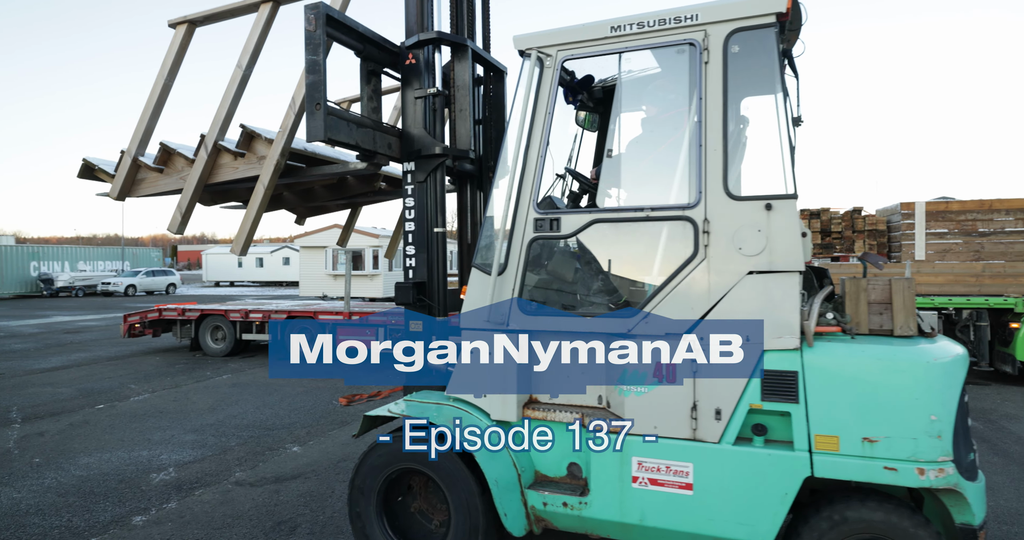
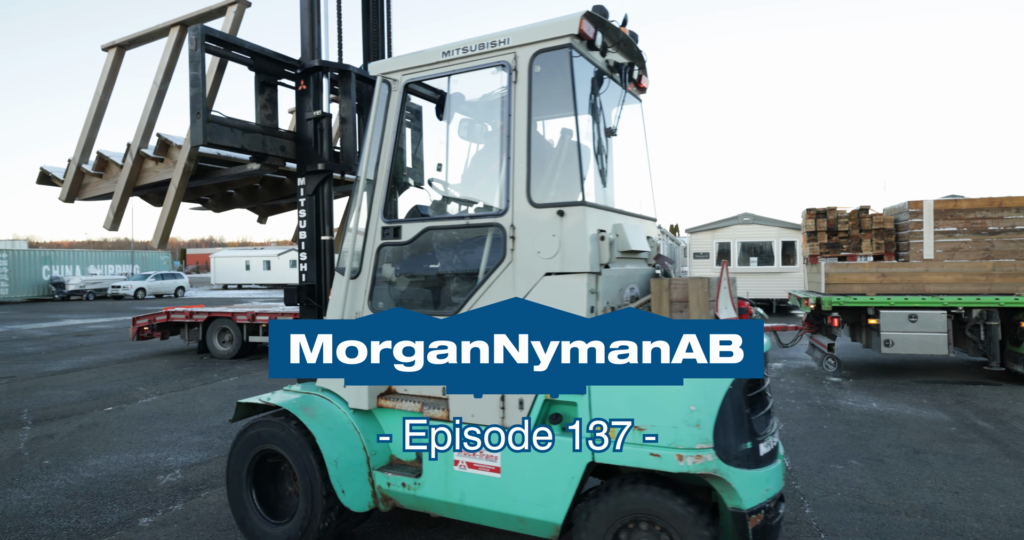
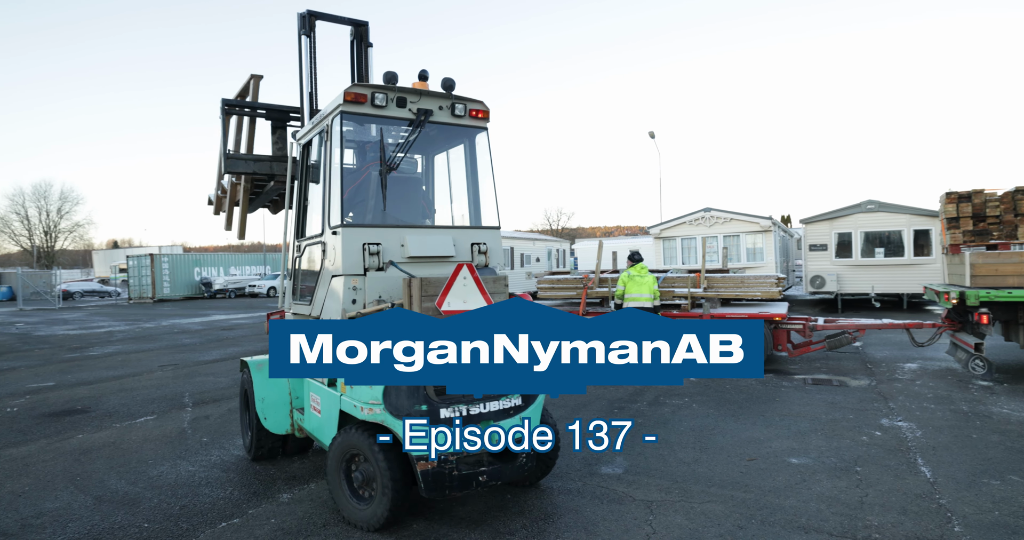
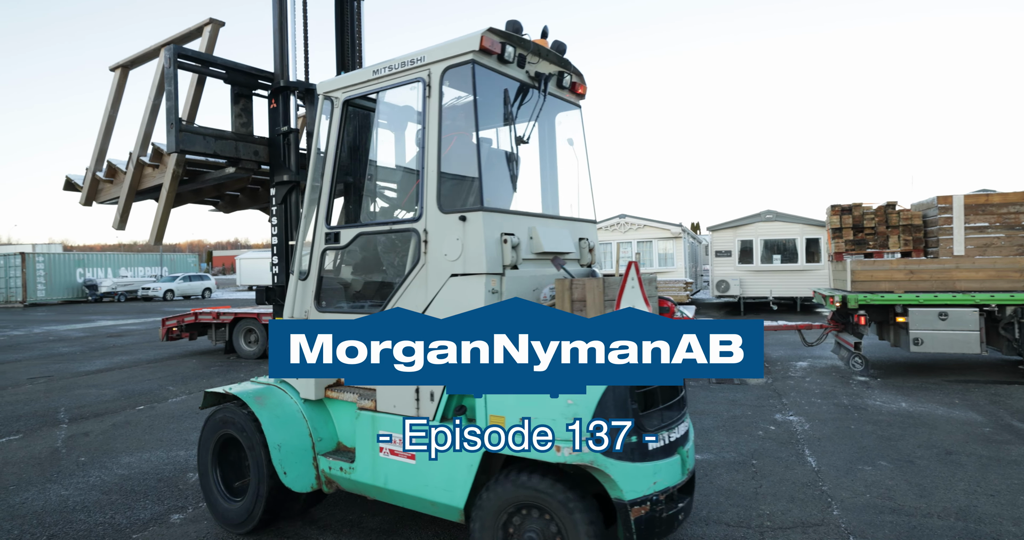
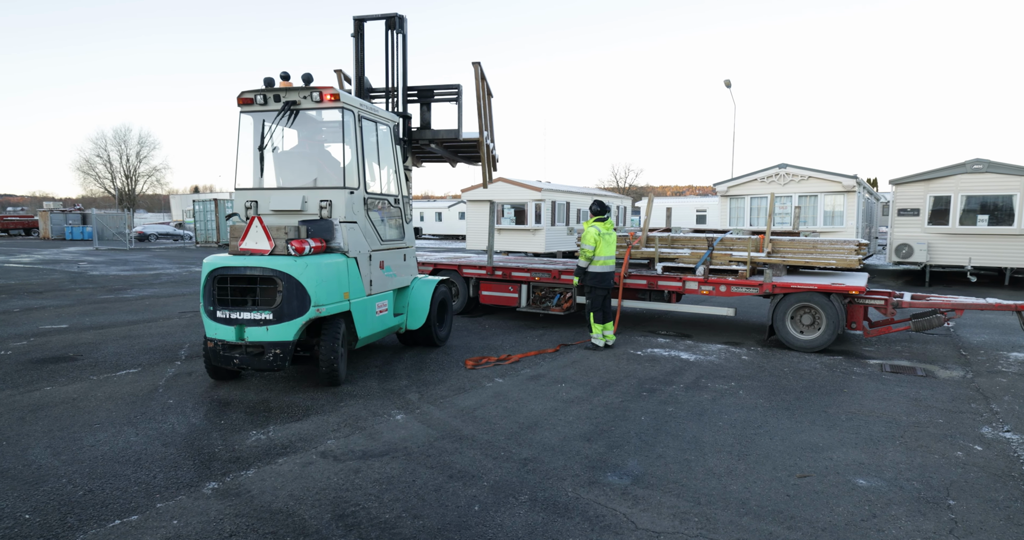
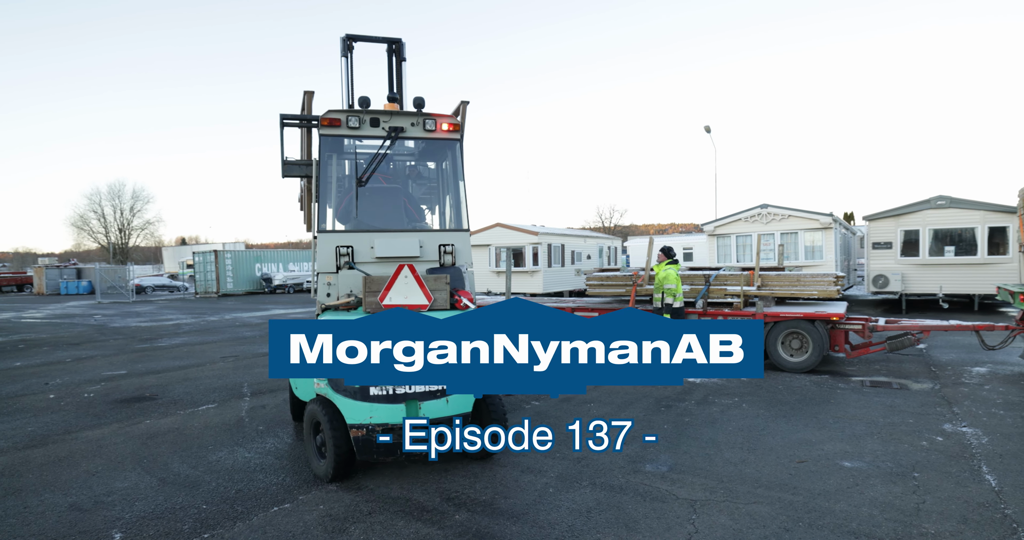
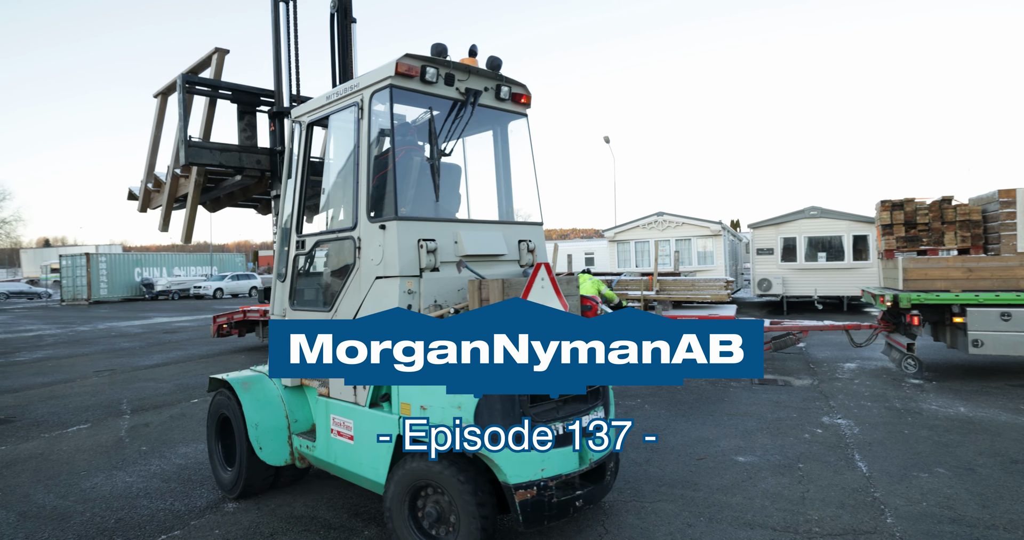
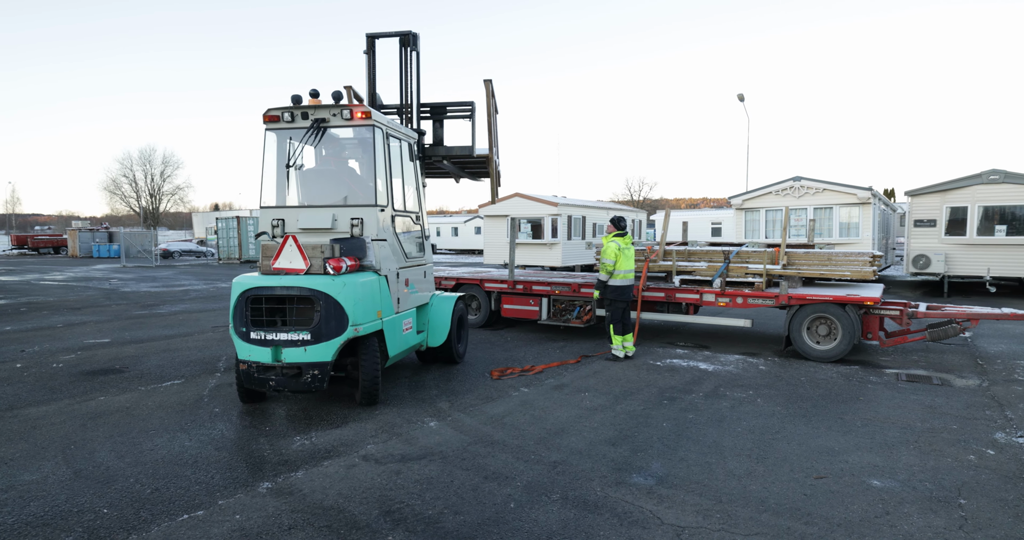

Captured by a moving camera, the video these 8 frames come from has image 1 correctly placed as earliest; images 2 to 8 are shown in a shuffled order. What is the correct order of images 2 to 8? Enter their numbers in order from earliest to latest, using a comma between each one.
2, 4, 7, 3, 6, 8, 5
